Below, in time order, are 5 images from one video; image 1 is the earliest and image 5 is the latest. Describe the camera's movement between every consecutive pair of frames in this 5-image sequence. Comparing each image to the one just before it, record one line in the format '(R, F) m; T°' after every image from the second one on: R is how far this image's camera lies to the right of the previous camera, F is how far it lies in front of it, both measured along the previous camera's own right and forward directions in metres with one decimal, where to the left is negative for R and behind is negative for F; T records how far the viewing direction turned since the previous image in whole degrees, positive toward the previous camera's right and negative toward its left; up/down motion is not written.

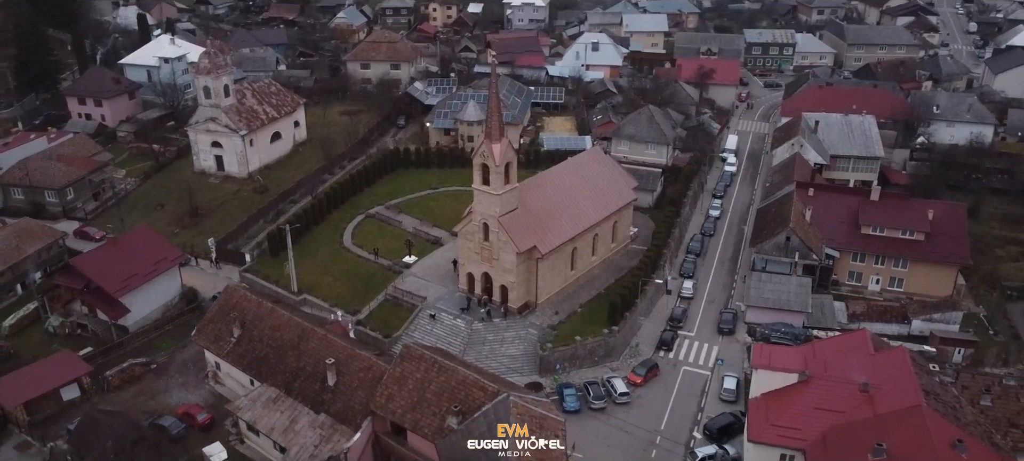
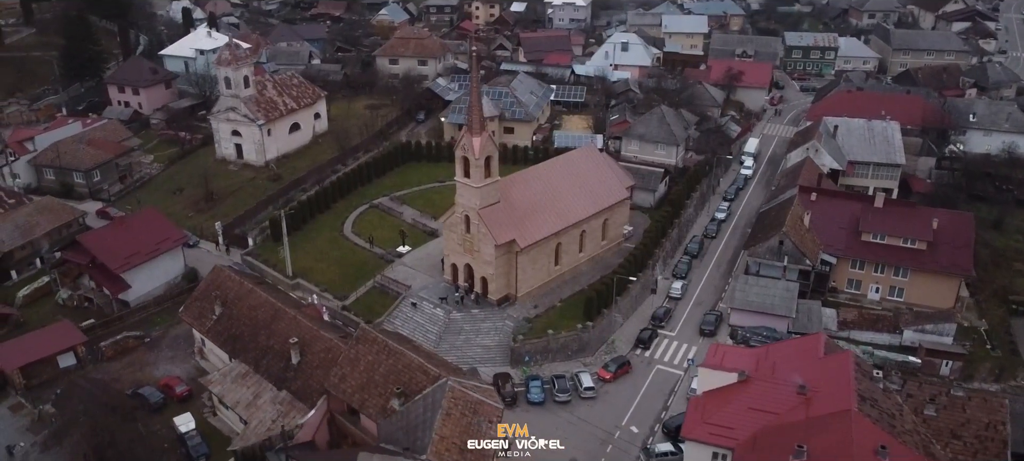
(+4.7, -0.4) m; -4°
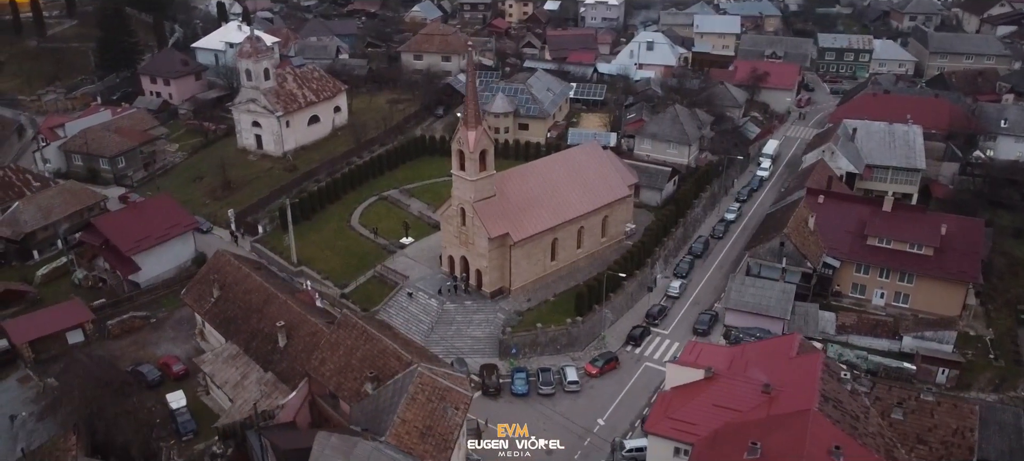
(+2.9, -0.4) m; -3°
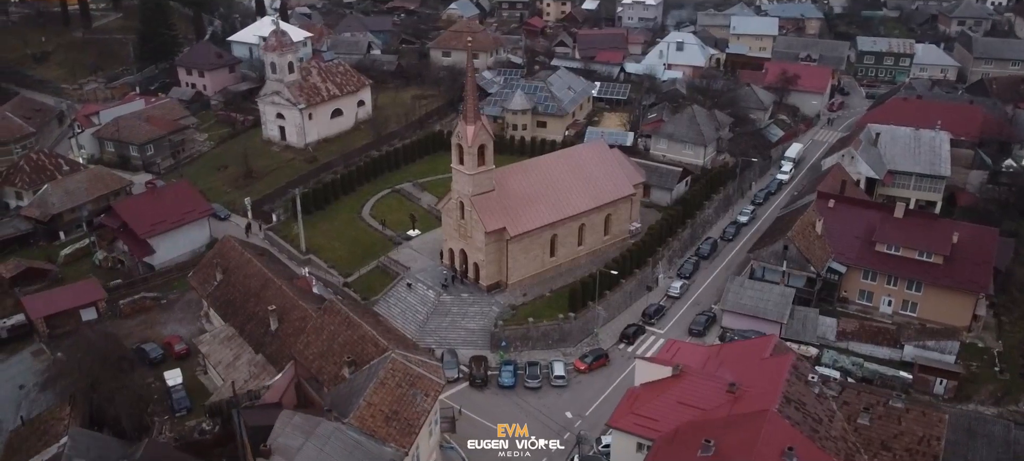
(+3.0, -0.4) m; -3°
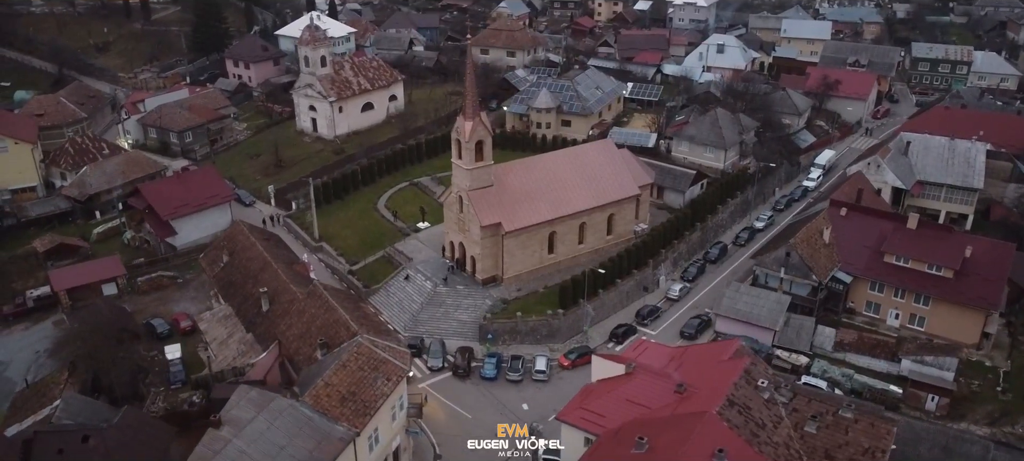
(+4.3, -0.5) m; -5°
